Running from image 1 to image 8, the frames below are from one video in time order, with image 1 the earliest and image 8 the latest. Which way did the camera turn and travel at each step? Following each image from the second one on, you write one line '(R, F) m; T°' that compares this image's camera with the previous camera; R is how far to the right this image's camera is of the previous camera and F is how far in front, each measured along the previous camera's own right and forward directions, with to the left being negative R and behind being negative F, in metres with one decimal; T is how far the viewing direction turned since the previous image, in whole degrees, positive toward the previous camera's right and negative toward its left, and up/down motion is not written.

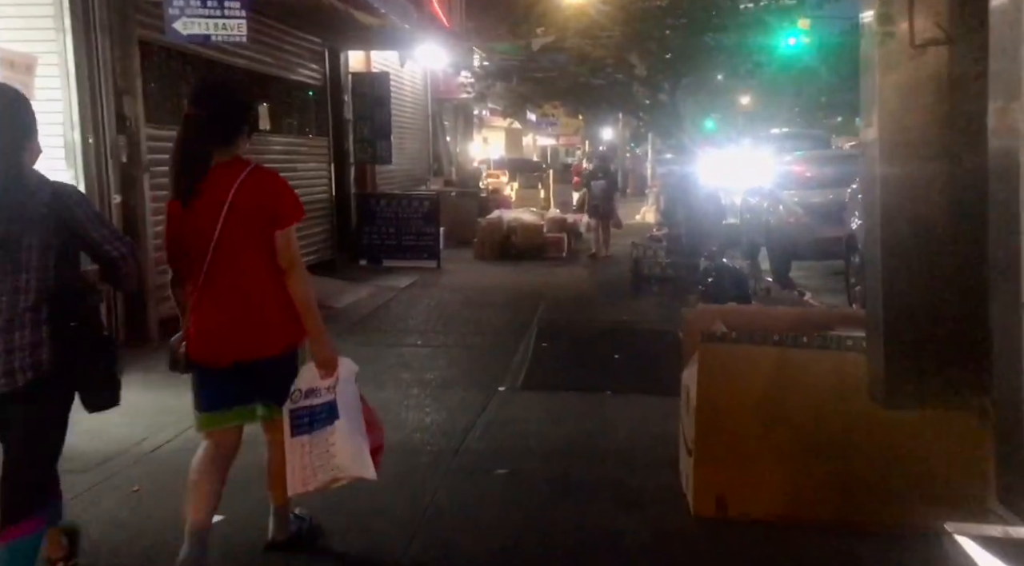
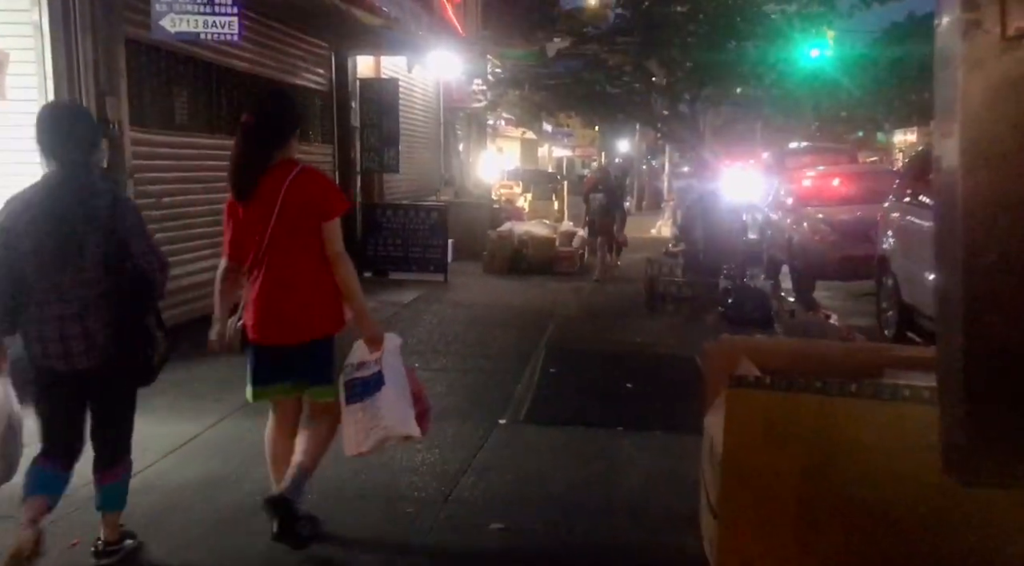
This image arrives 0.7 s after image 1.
(+0.1, +0.5) m; -1°
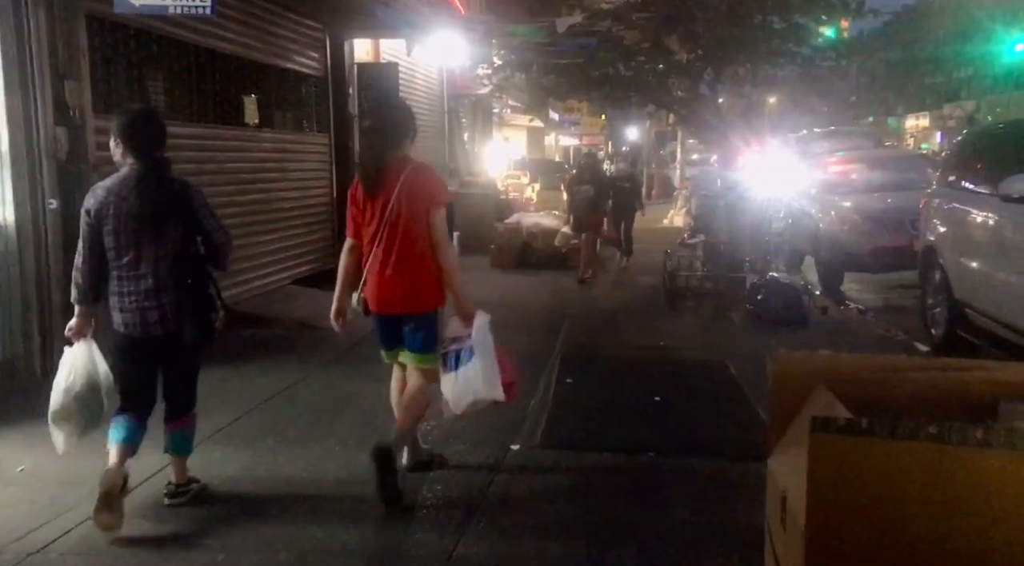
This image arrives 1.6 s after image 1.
(0.0, +0.8) m; 0°
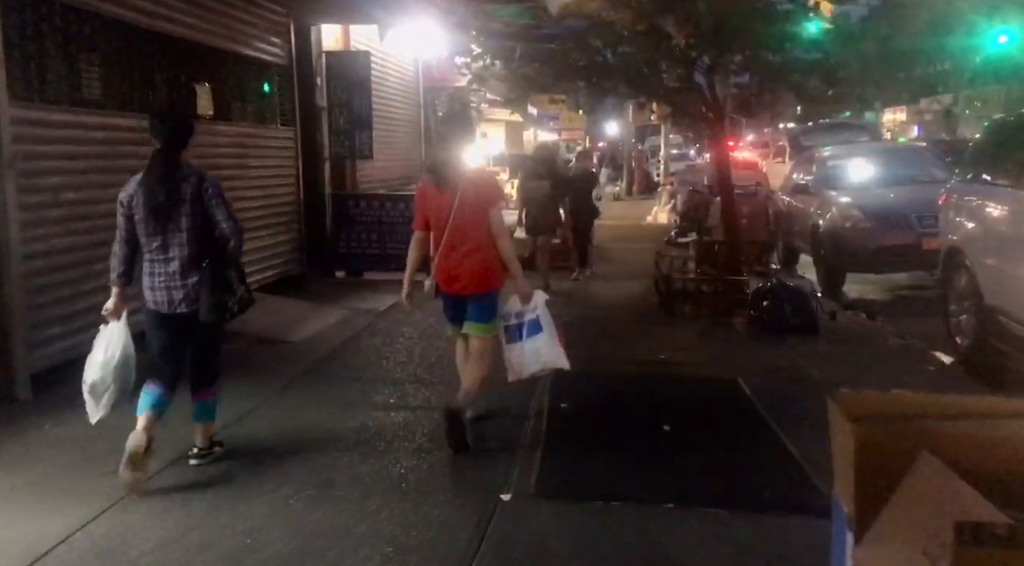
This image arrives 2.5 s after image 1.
(0.0, +0.8) m; +1°
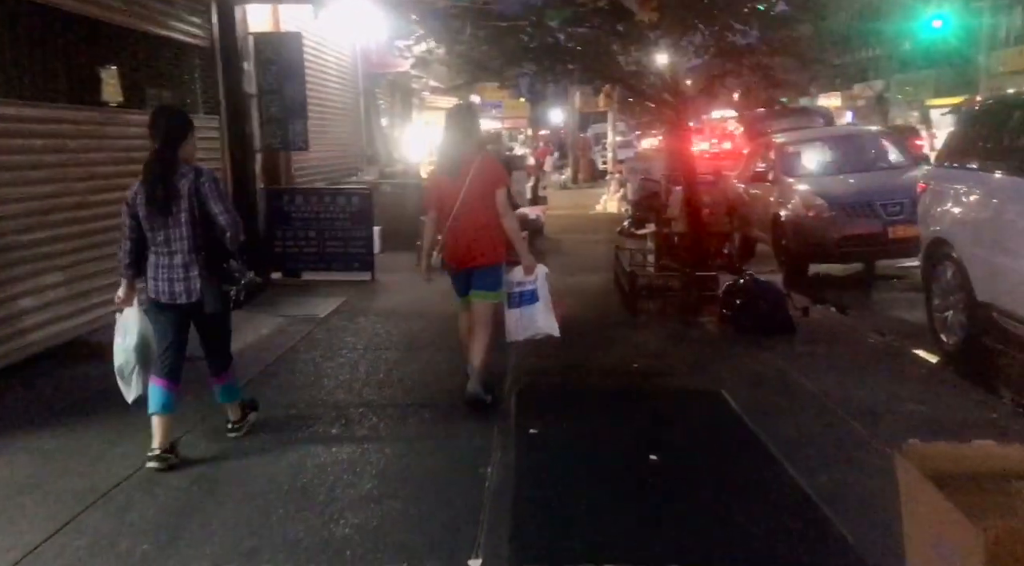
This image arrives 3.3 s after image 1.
(-0.1, +0.7) m; +4°
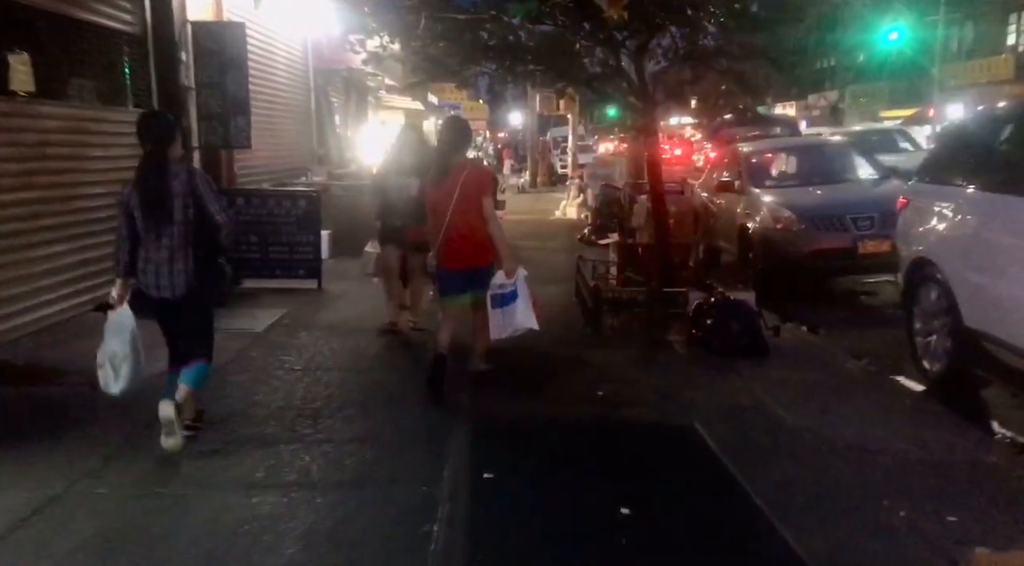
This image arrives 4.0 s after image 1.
(0.0, +0.6) m; +3°
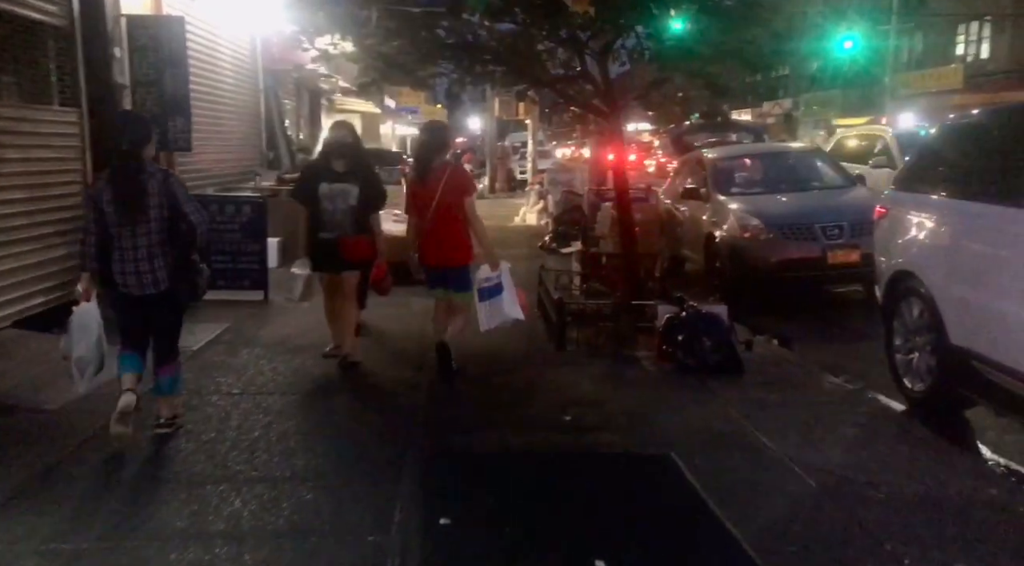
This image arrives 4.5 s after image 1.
(0.0, +0.5) m; +3°
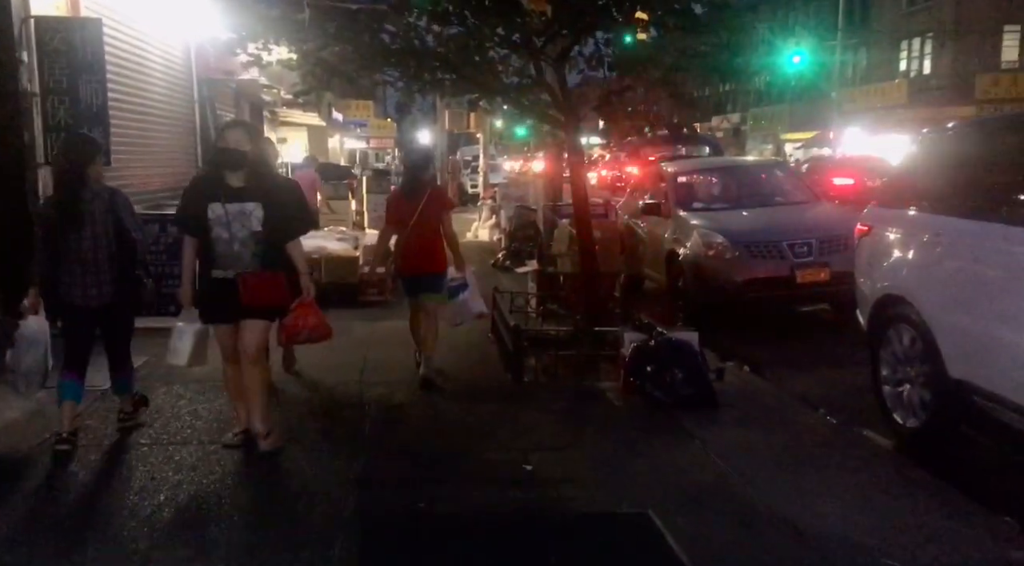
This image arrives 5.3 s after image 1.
(0.0, +0.7) m; +3°
